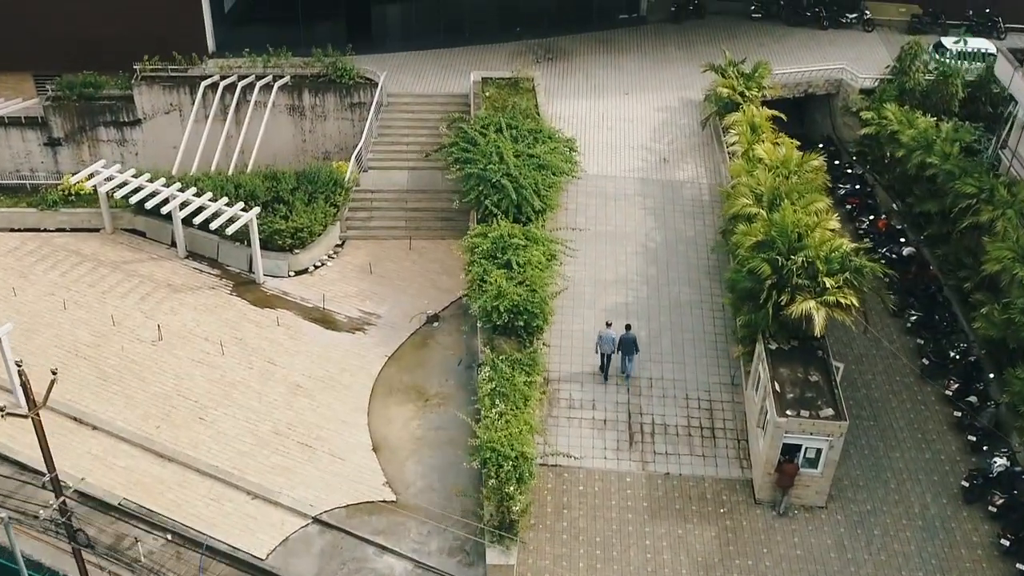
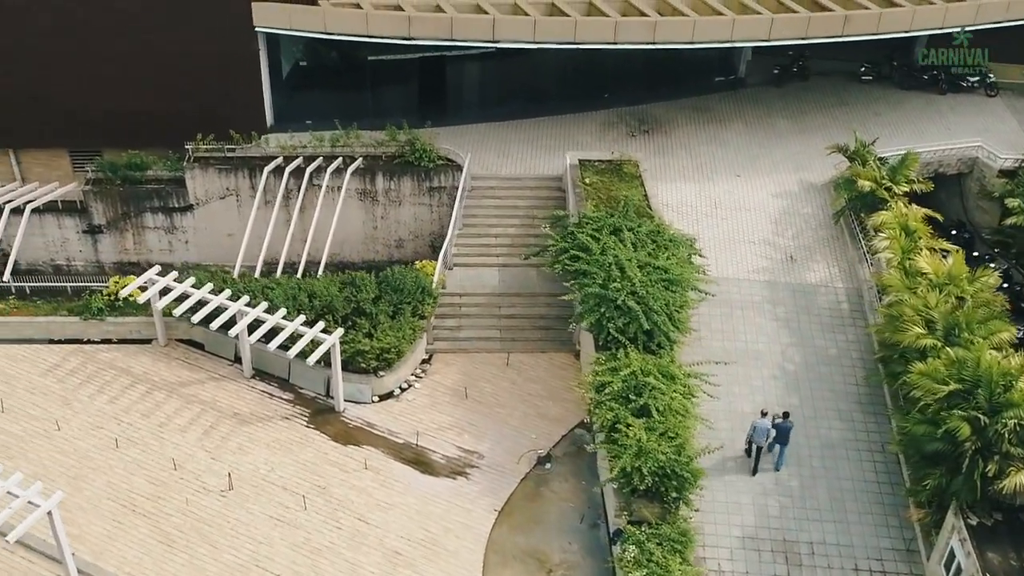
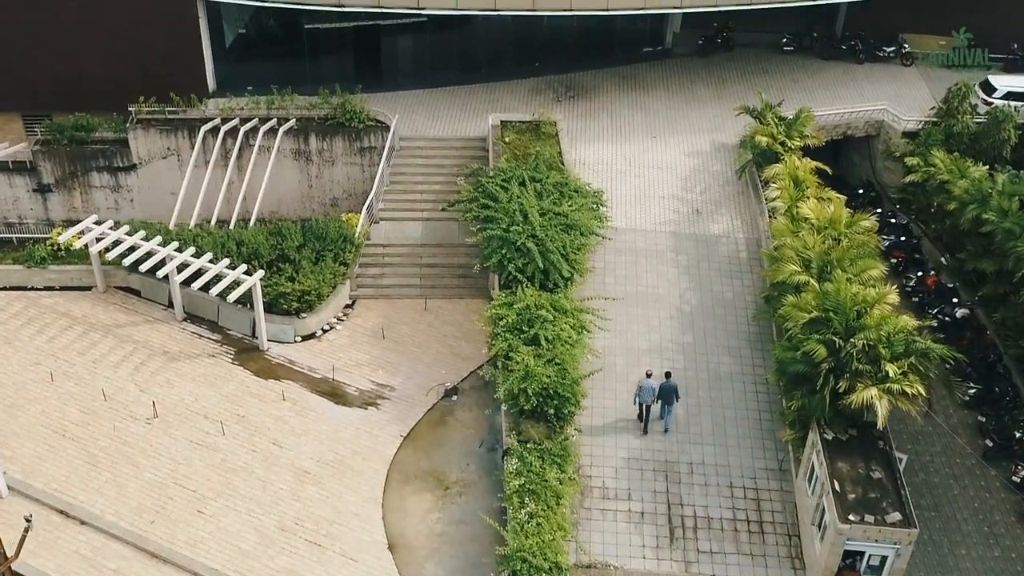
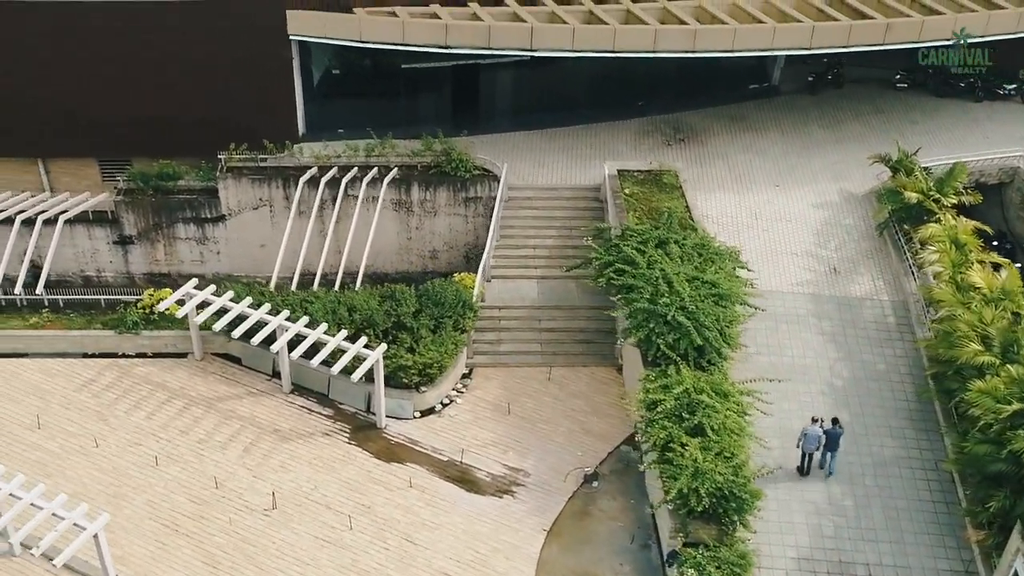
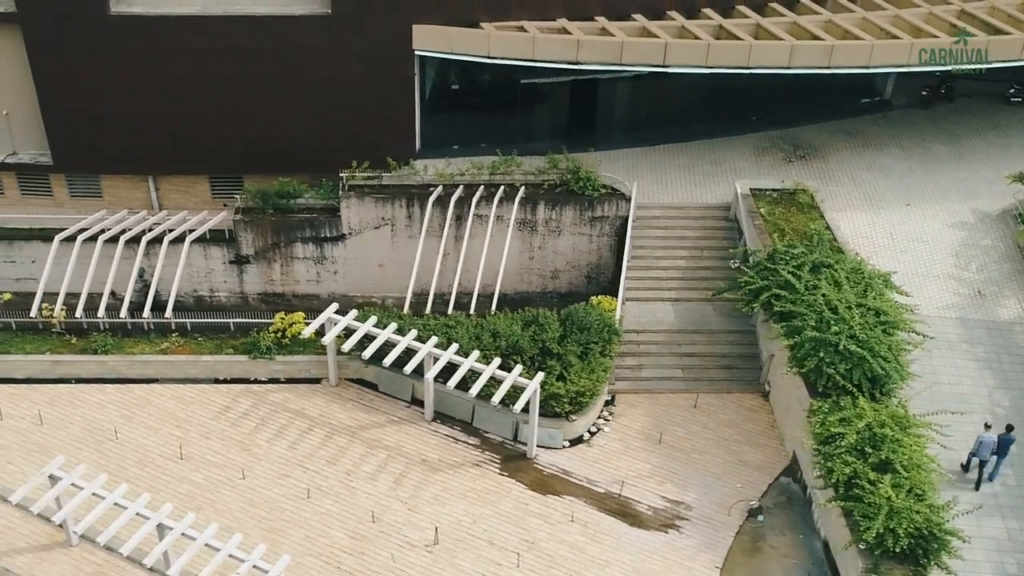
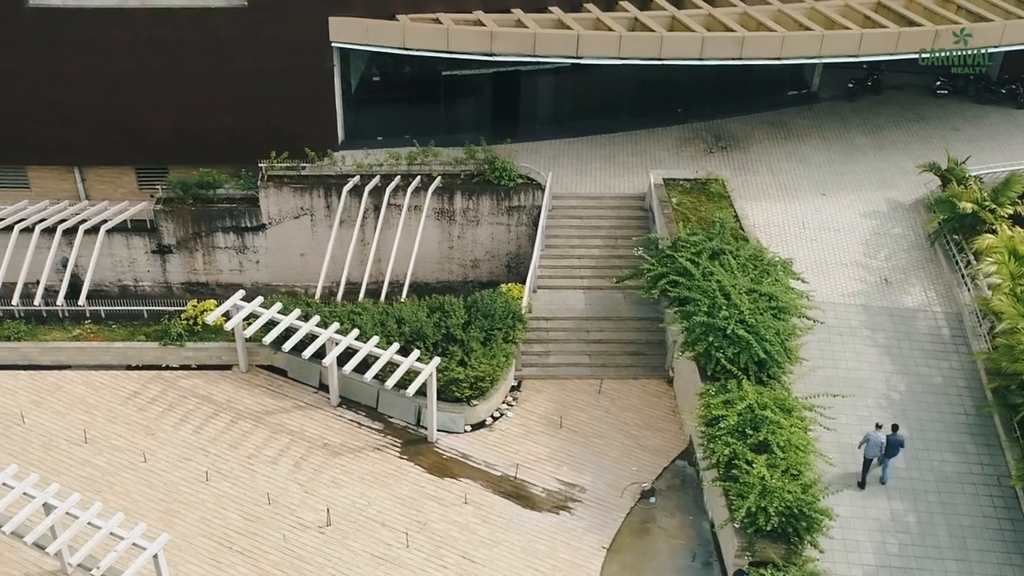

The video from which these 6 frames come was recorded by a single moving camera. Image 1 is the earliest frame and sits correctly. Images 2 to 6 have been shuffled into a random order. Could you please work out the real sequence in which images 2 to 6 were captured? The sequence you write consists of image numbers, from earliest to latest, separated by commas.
3, 2, 4, 6, 5
